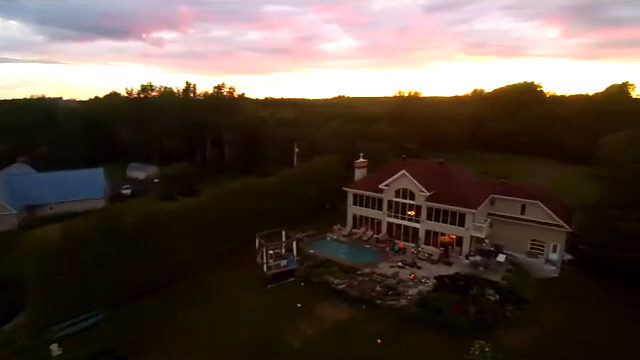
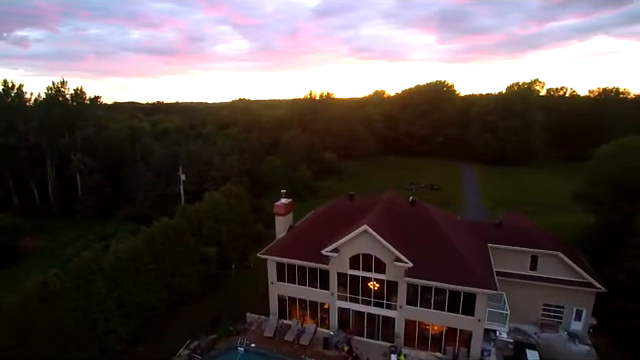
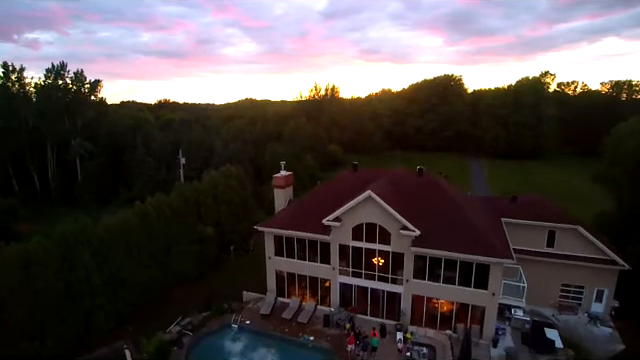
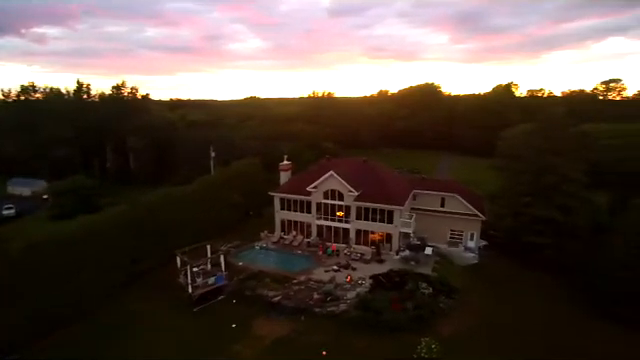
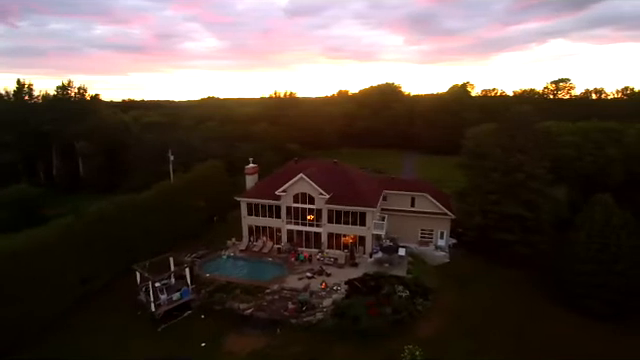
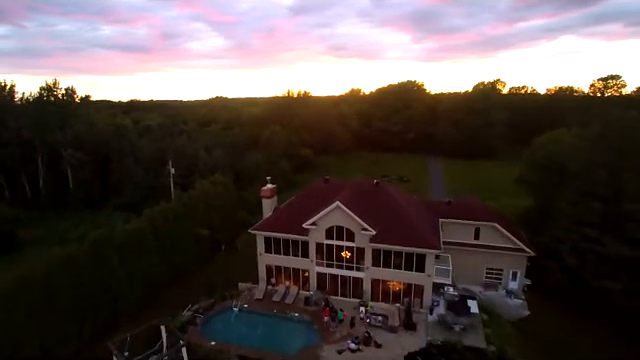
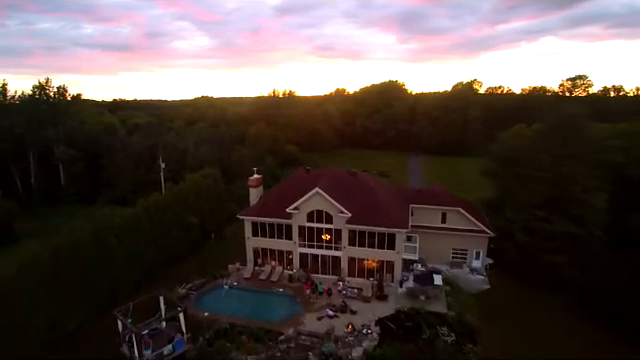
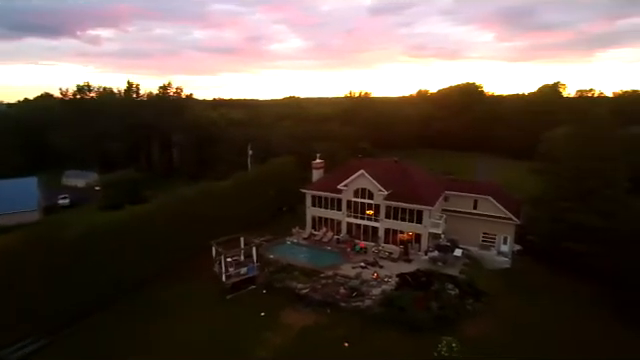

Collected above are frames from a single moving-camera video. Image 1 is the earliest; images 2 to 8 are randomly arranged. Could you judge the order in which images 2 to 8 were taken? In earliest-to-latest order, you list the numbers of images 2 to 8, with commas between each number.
8, 4, 5, 7, 6, 2, 3
